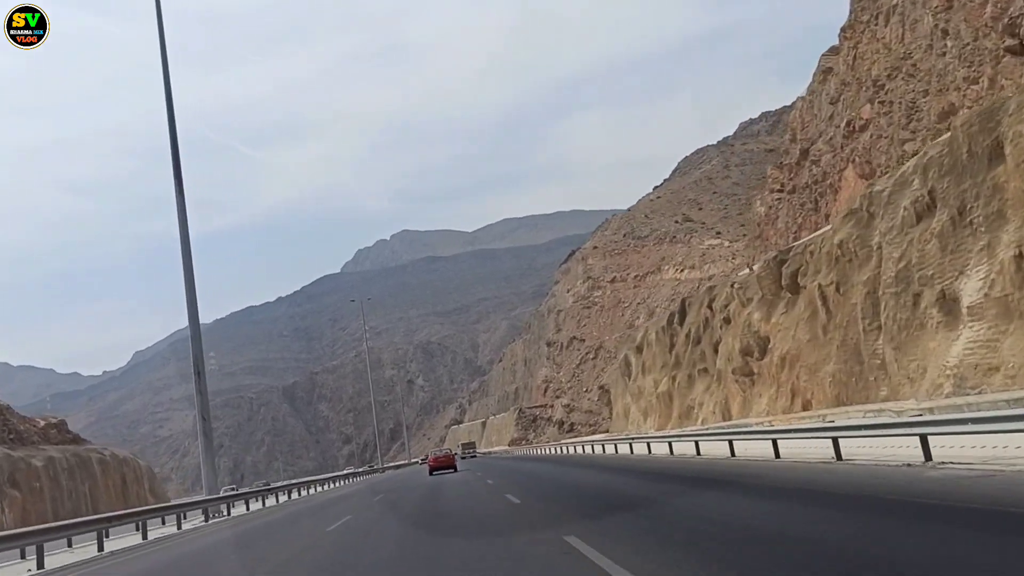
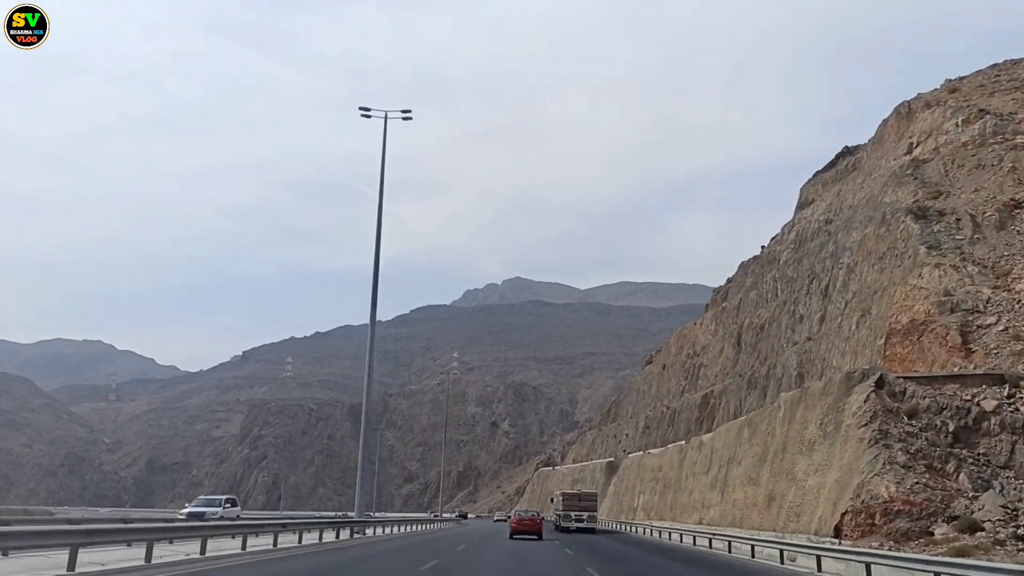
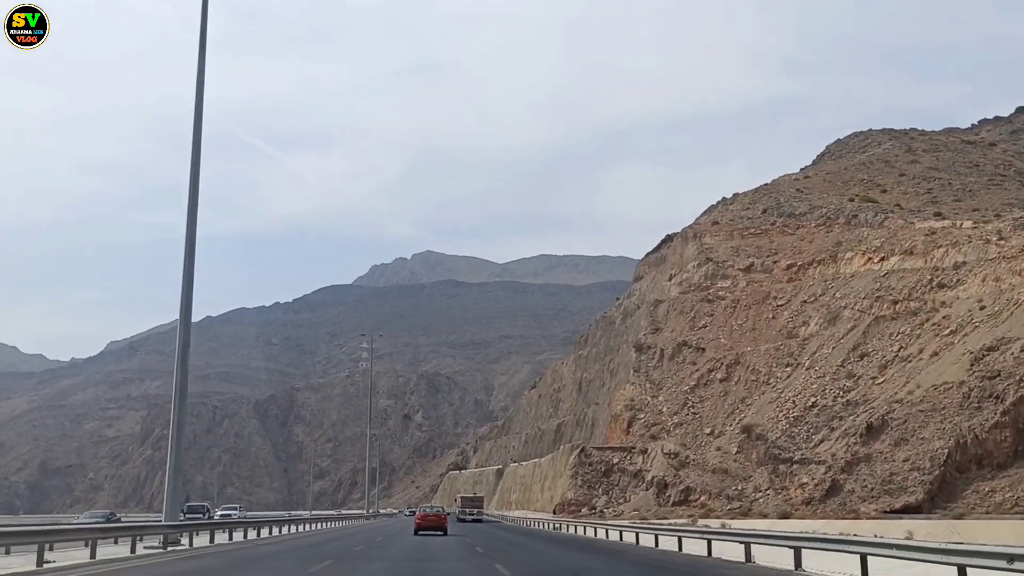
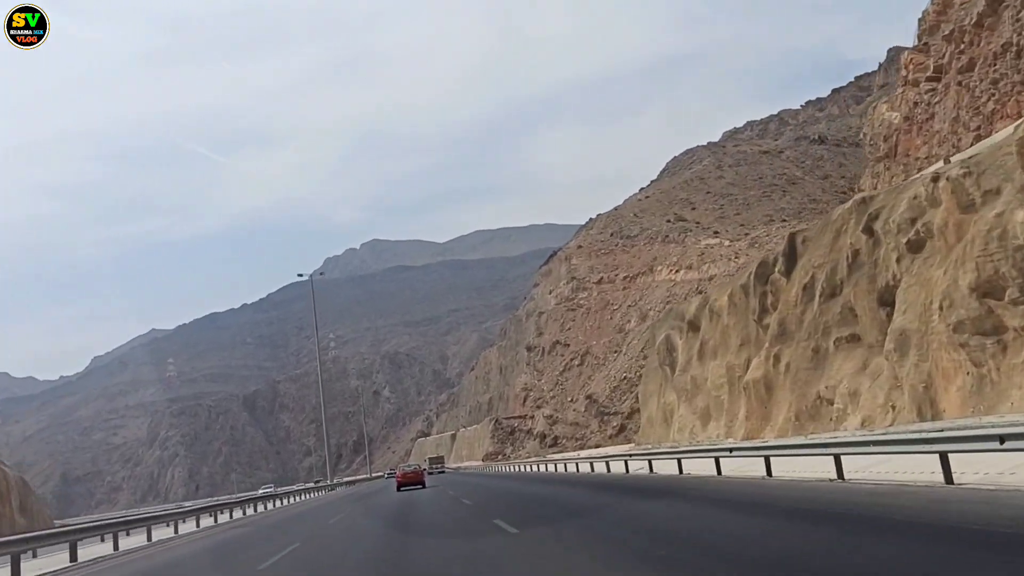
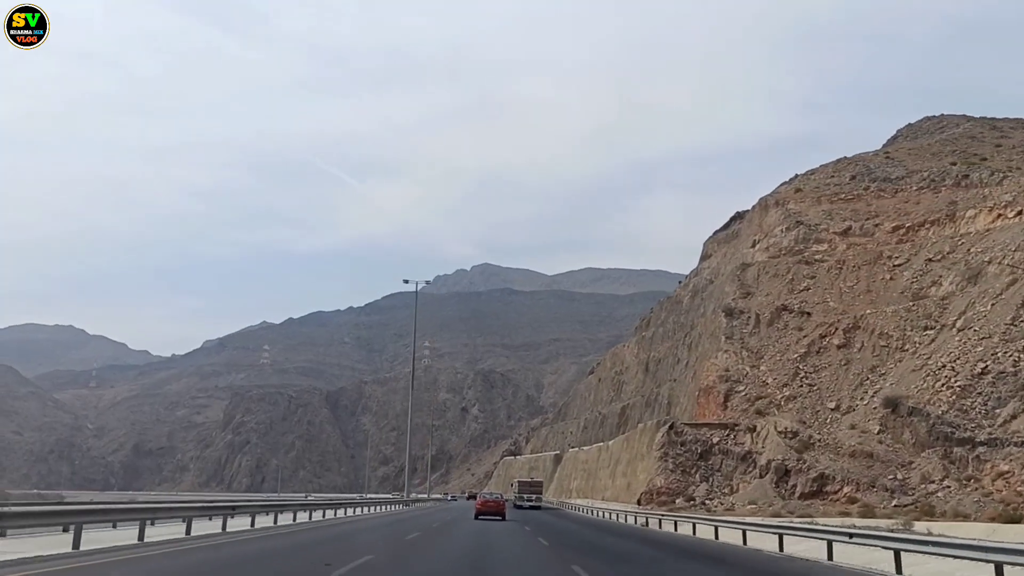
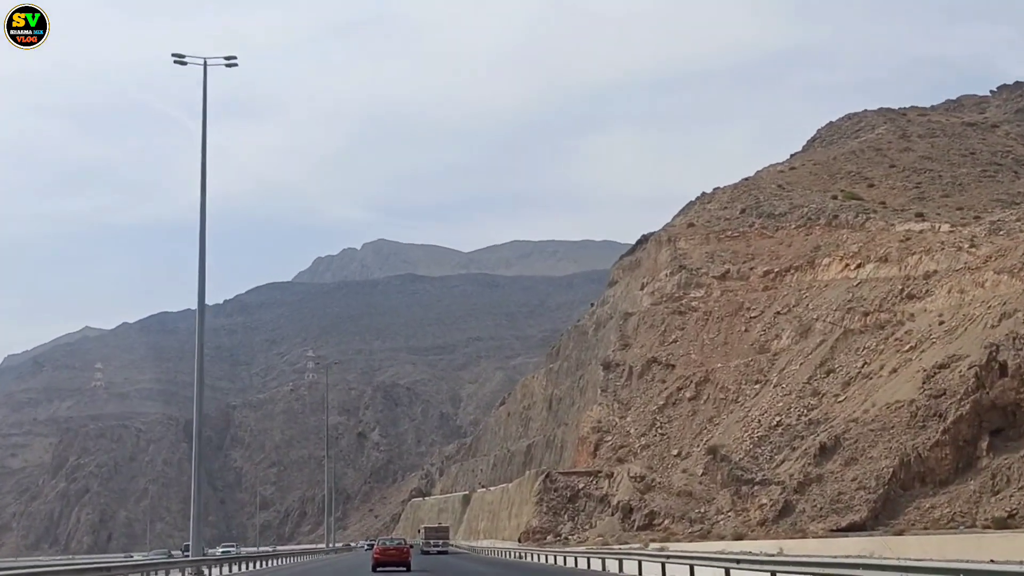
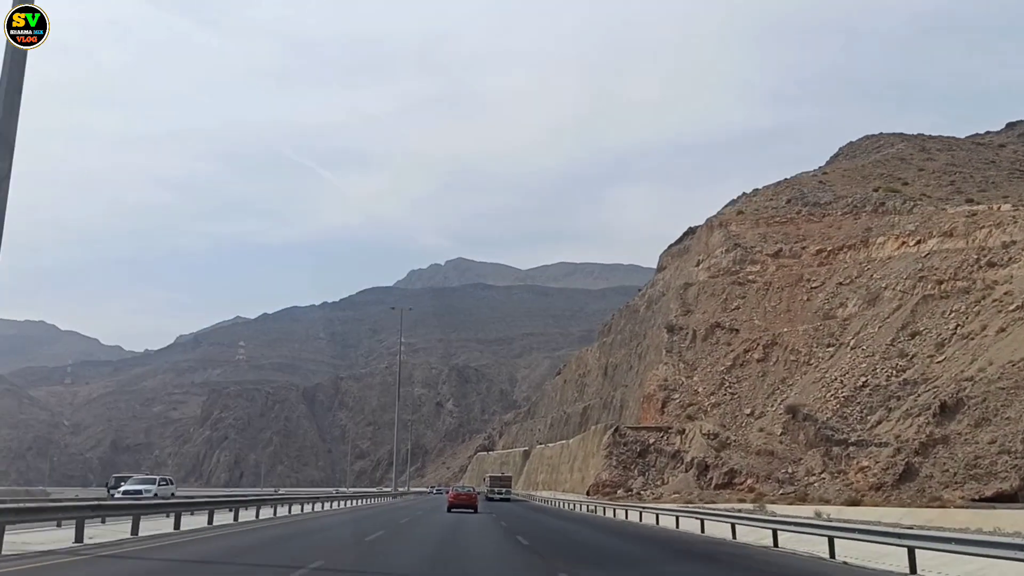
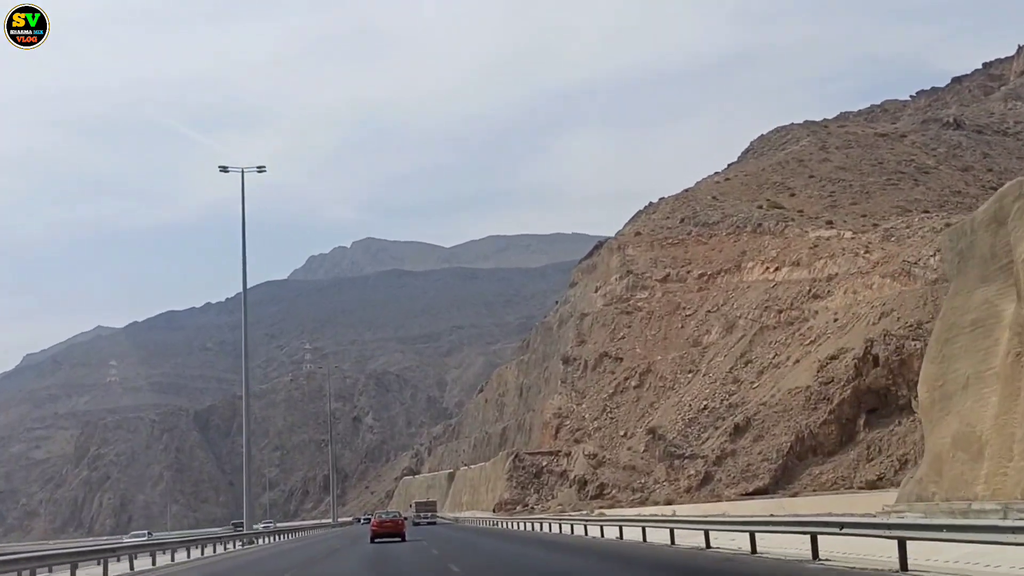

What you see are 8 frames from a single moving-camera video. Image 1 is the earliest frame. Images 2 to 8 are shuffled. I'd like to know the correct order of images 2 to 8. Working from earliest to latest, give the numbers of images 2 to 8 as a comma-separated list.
4, 8, 6, 3, 7, 5, 2
